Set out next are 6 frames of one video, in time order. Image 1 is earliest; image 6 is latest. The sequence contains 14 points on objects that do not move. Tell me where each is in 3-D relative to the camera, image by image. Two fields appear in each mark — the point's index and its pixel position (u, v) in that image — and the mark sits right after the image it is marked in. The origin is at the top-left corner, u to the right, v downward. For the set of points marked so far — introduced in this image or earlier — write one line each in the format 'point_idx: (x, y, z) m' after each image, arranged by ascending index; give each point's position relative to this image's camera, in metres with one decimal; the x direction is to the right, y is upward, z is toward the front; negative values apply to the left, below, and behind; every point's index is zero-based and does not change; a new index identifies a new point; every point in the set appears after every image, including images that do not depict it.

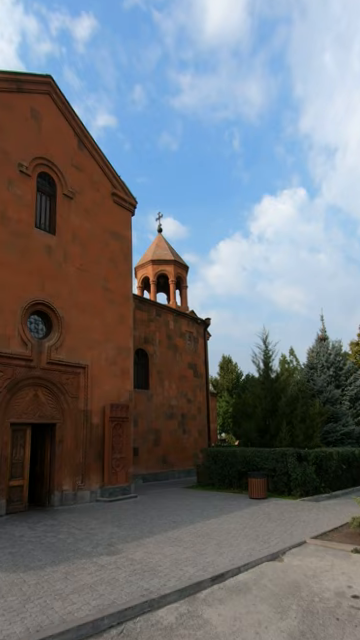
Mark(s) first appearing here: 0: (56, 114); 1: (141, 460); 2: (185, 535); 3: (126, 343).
0: (-3.7, +6.0, +12.1) m
1: (-1.5, -5.4, +15.8) m
2: (+0.1, -3.4, +6.4) m
3: (-1.7, -0.7, +12.9) m
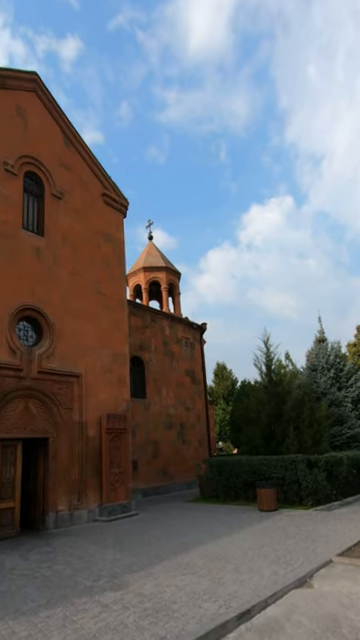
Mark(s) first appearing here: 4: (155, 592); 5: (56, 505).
0: (-3.9, +5.8, +11.5) m
1: (-1.4, -5.6, +15.1) m
2: (+0.2, -3.3, +5.7) m
3: (-1.7, -0.9, +12.2) m
4: (-0.3, -2.9, +4.4) m
5: (-2.8, -4.2, +9.4) m
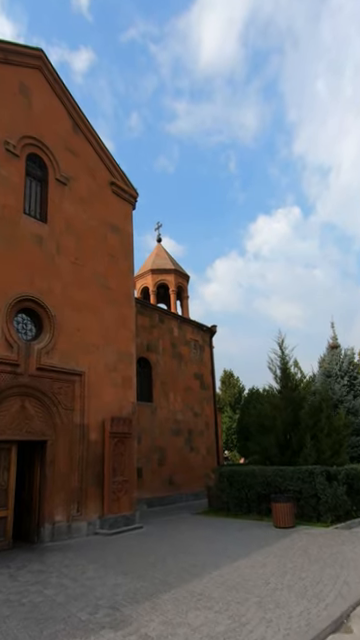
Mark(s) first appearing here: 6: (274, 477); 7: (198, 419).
0: (-3.5, +6.0, +10.8) m
1: (-1.2, -5.6, +14.1) m
2: (+0.4, -3.1, +4.8) m
3: (-1.4, -0.8, +11.4) m
4: (-0.1, -2.7, +3.5) m
5: (-2.6, -4.0, +8.5) m
6: (+2.4, -4.0, +10.6) m
7: (+0.8, -4.2, +17.3) m
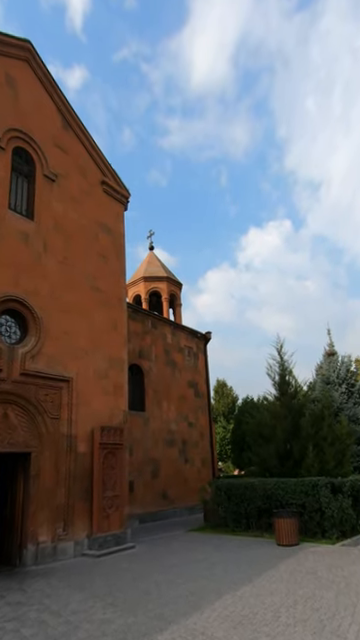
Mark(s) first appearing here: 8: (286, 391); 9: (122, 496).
0: (-3.6, +5.9, +10.3) m
1: (-1.4, -5.7, +13.4) m
2: (+0.4, -3.1, +4.2) m
3: (-1.6, -0.9, +10.8) m
4: (-0.1, -2.6, +2.9) m
5: (-2.7, -4.0, +7.8) m
6: (+2.3, -4.1, +10.0) m
7: (+0.5, -4.4, +16.7) m
8: (+3.1, -2.1, +12.0) m
9: (-1.3, -4.0, +9.5) m
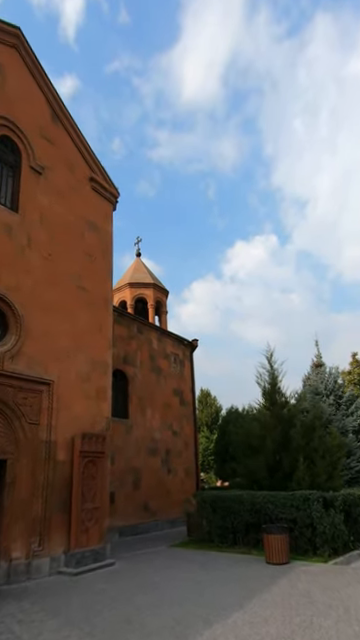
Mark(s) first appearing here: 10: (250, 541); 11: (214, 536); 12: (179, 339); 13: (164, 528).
0: (-3.7, +5.9, +9.9) m
1: (-1.9, -5.8, +12.8) m
2: (+0.3, -3.0, +3.7) m
3: (-1.9, -0.9, +10.2) m
4: (-0.2, -2.5, +2.4) m
5: (-3.0, -4.0, +7.1) m
6: (+2.0, -4.2, +9.5) m
7: (-0.1, -4.6, +16.1) m
8: (+2.7, -2.3, +11.6) m
9: (-1.7, -4.1, +8.9) m
10: (+1.7, -5.3, +9.8) m
11: (+0.9, -5.4, +10.4) m
12: (0.0, -0.8, +17.6) m
13: (-0.5, -7.2, +14.2) m
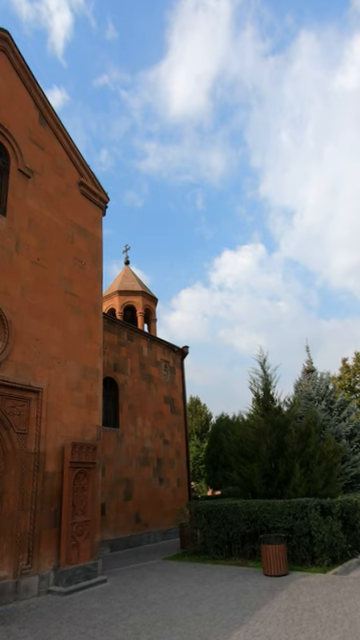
0: (-3.9, +5.8, +9.7) m
1: (-2.1, -6.0, +12.4) m
2: (+0.3, -3.0, +3.4) m
3: (-2.1, -1.1, +10.0) m
4: (-0.1, -2.5, +2.1) m
5: (-3.0, -4.1, +6.8) m
6: (+1.8, -4.3, +9.3) m
7: (-0.4, -4.9, +15.8) m
8: (+2.5, -2.4, +11.4) m
9: (-1.8, -4.2, +8.6) m
10: (+1.5, -5.4, +9.6) m
11: (+0.7, -5.5, +10.1) m
12: (-0.4, -1.1, +17.4) m
13: (-0.8, -7.4, +13.8) m
